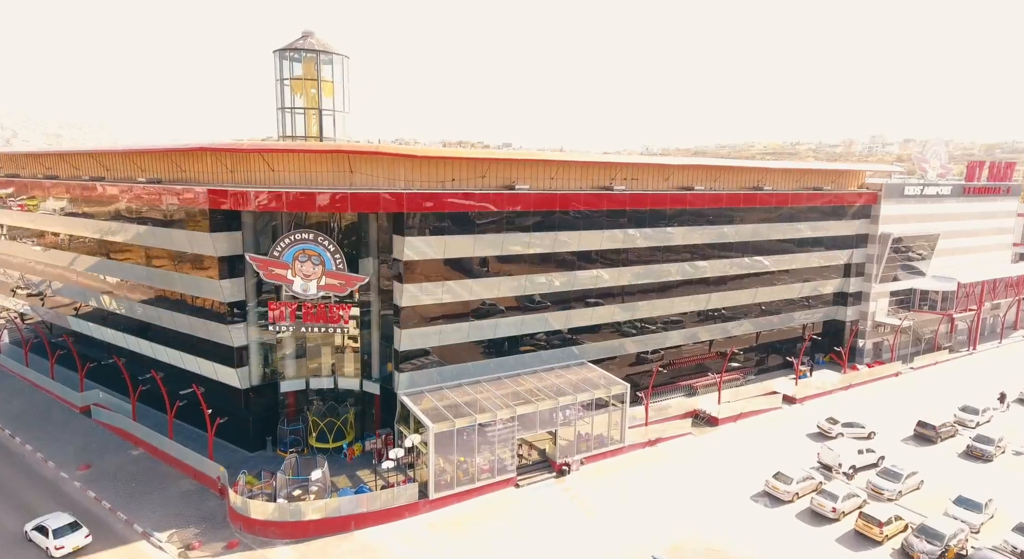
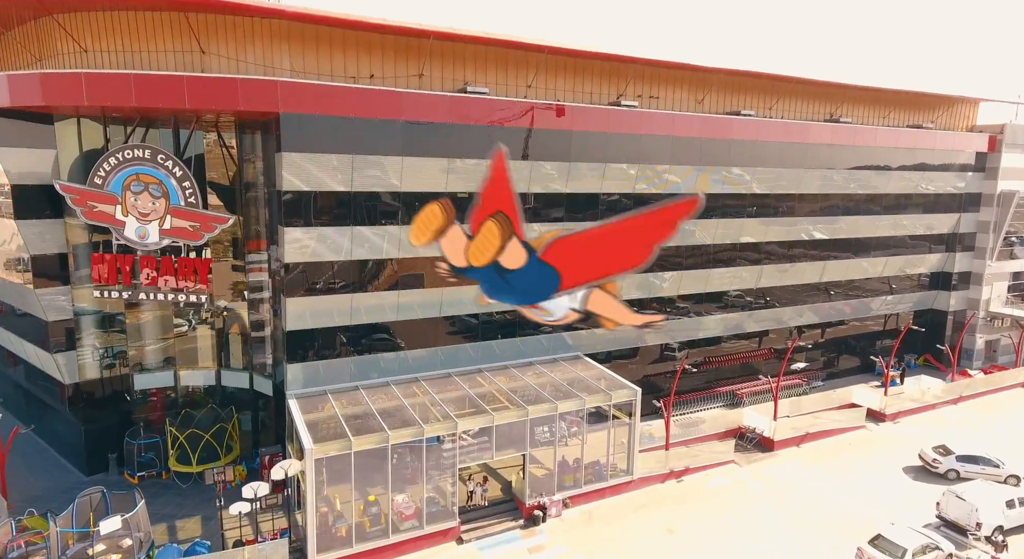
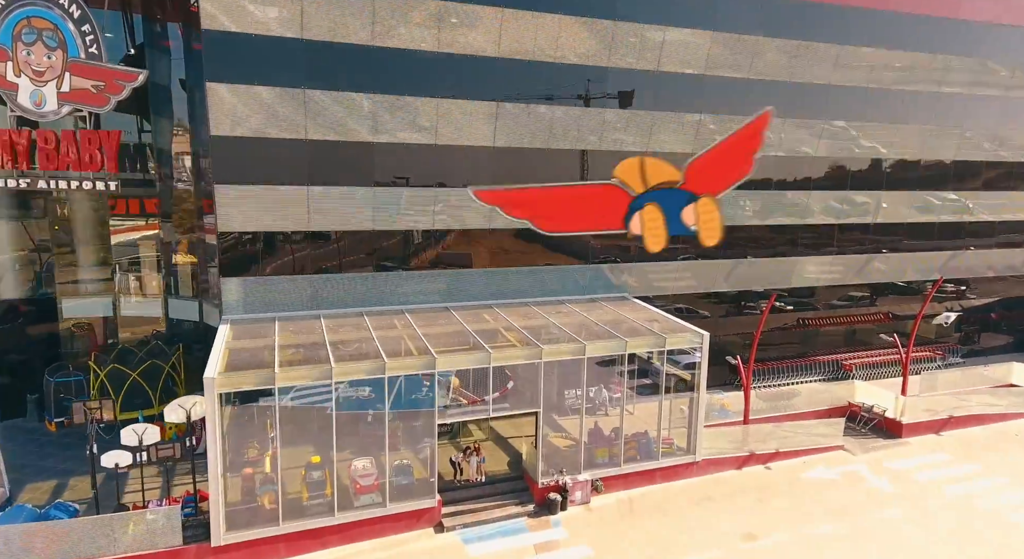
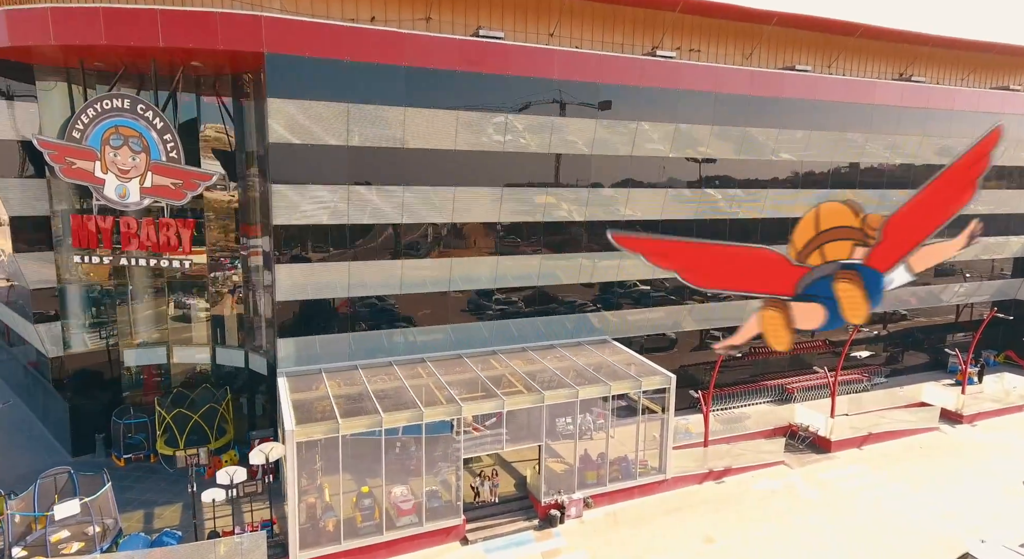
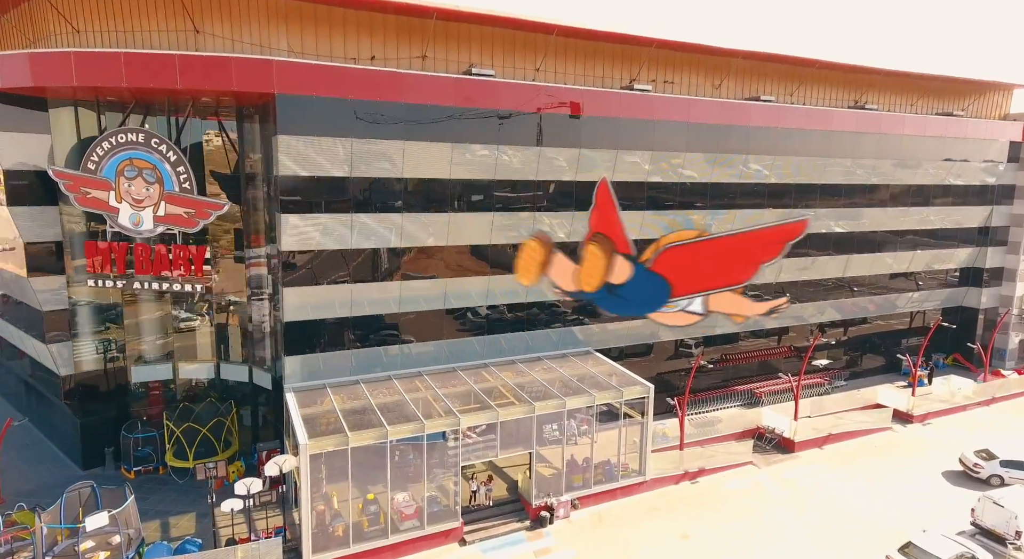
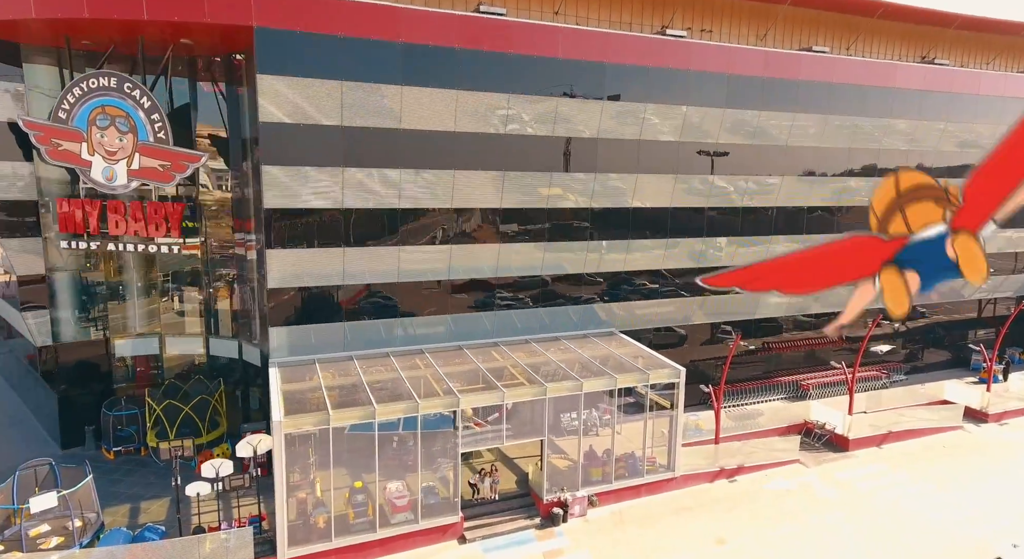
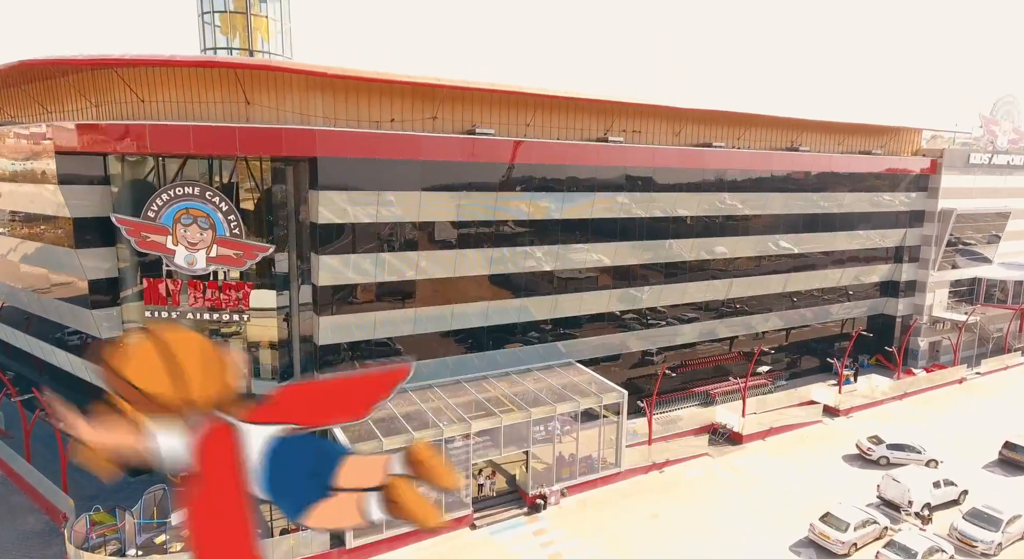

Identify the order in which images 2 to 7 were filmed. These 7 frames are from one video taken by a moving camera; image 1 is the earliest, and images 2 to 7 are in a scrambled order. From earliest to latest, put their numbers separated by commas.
7, 2, 5, 4, 6, 3
